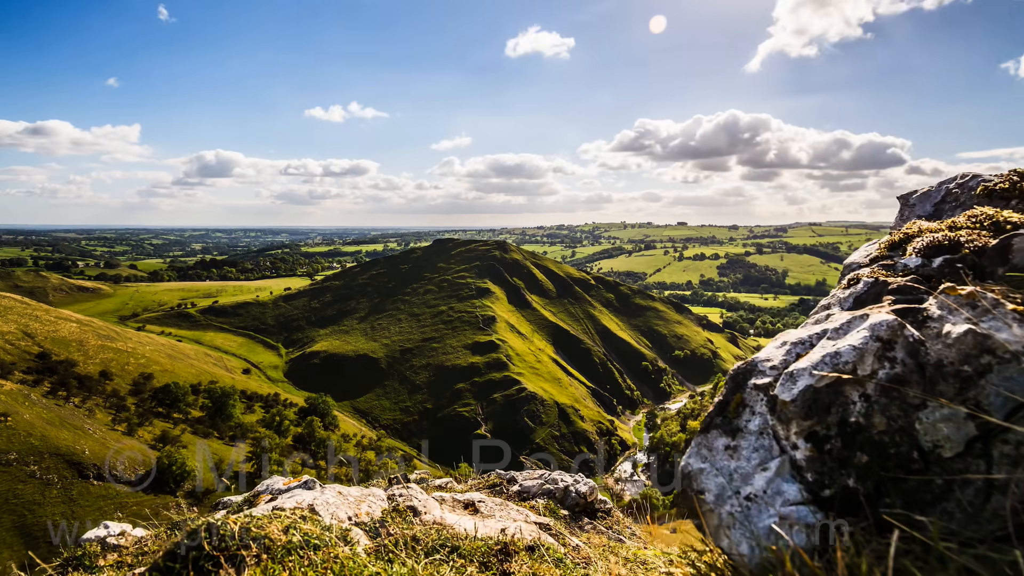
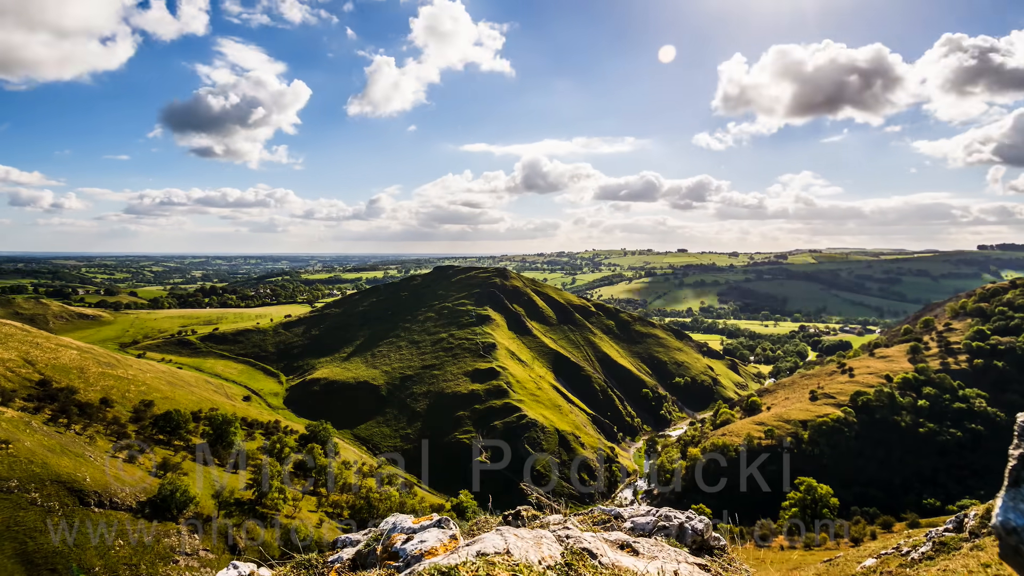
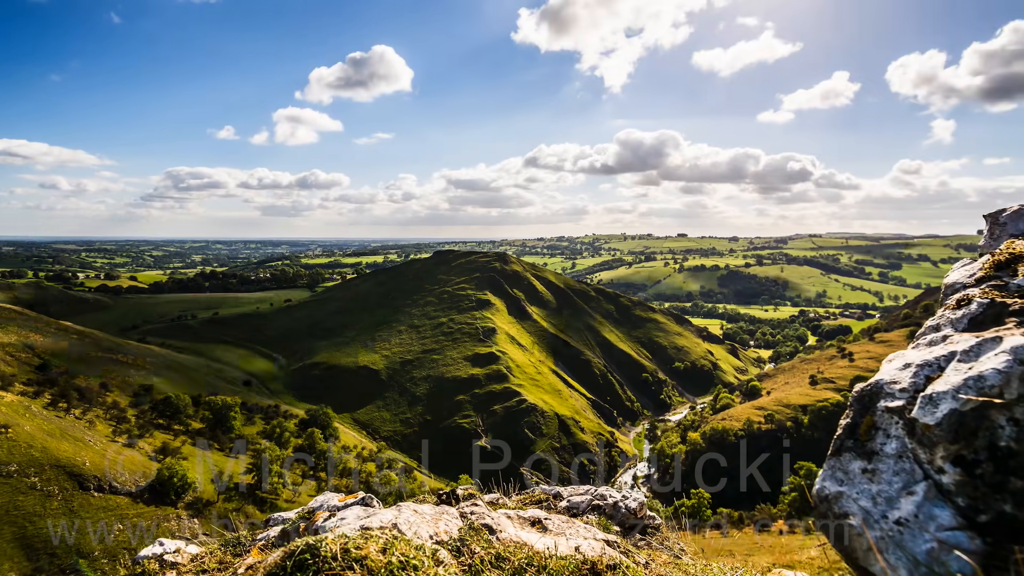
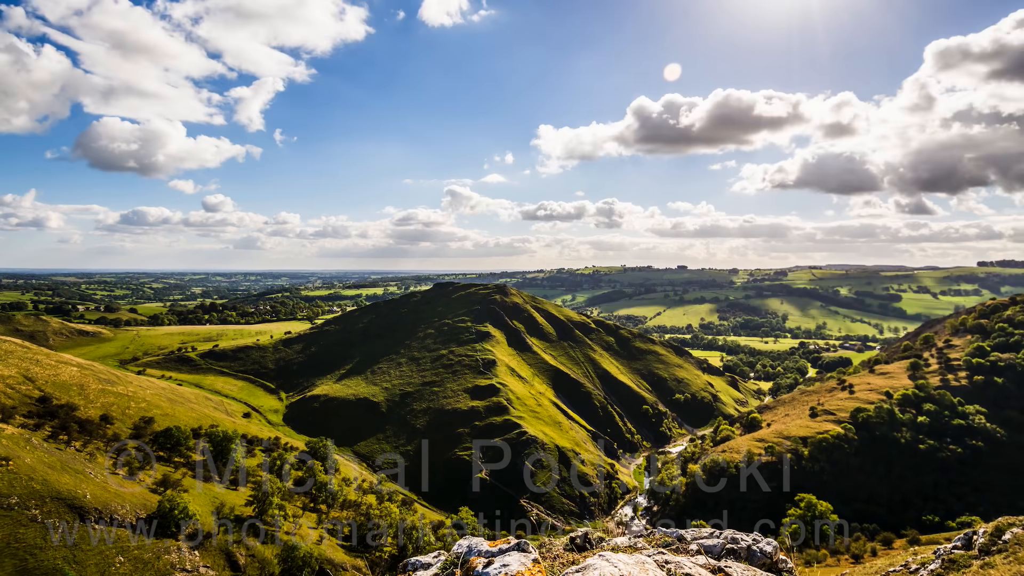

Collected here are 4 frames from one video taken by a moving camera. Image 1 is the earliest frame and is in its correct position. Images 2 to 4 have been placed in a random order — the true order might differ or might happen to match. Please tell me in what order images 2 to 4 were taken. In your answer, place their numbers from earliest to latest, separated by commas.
3, 2, 4
